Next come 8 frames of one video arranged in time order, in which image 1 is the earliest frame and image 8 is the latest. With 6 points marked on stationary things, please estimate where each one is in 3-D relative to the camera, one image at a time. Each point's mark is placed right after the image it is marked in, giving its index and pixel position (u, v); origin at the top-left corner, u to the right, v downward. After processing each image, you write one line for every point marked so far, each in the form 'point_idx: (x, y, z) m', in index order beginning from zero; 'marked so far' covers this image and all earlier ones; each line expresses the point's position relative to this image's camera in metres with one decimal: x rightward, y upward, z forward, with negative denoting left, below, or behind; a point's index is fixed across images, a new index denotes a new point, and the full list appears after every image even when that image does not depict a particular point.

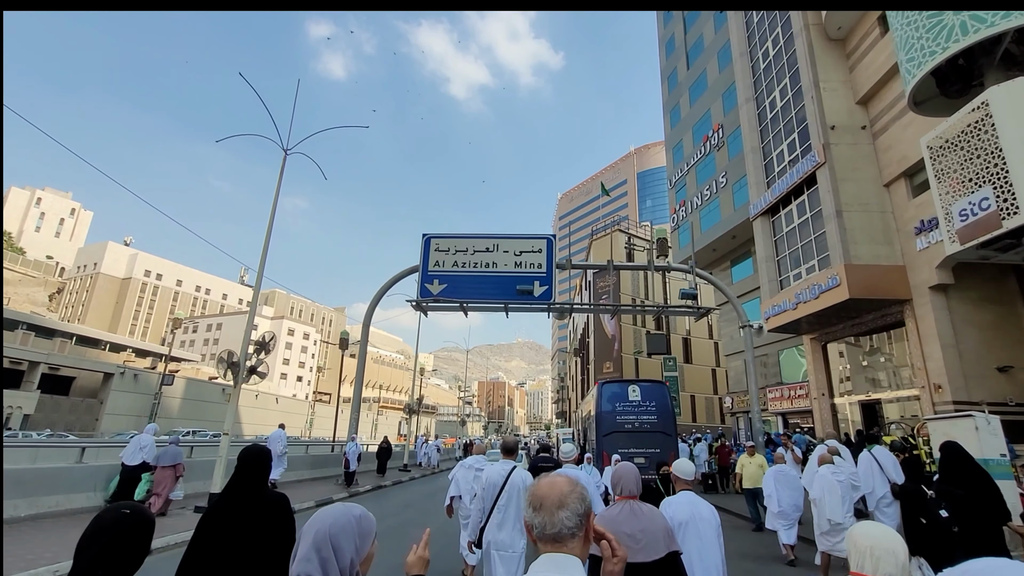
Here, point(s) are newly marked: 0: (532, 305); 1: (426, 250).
0: (+0.6, -0.5, +16.1) m
1: (-2.7, +1.2, +16.7) m
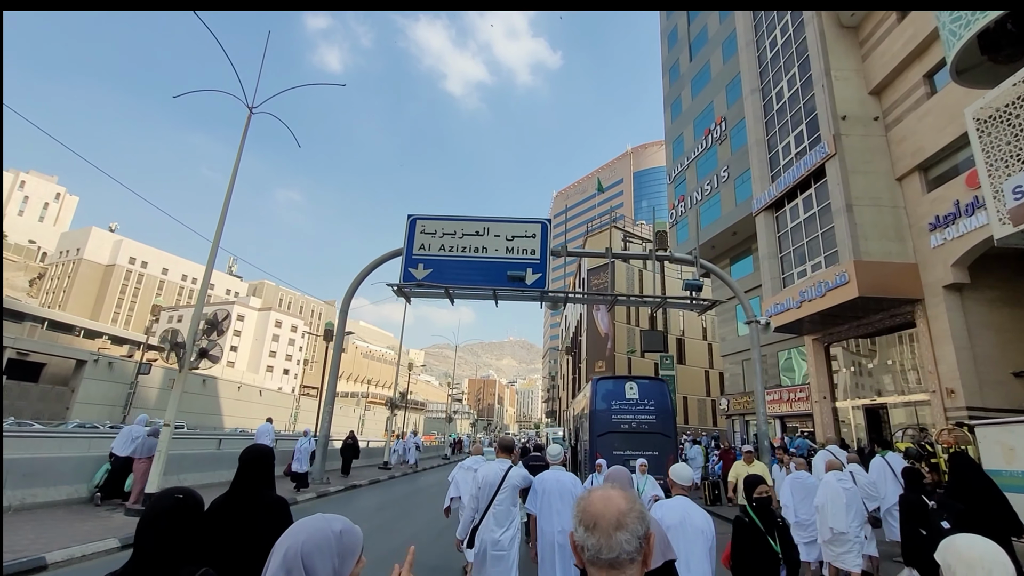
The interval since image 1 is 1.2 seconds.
0: (+0.3, -0.2, +15.0) m
1: (-3.0, +1.6, +15.4) m
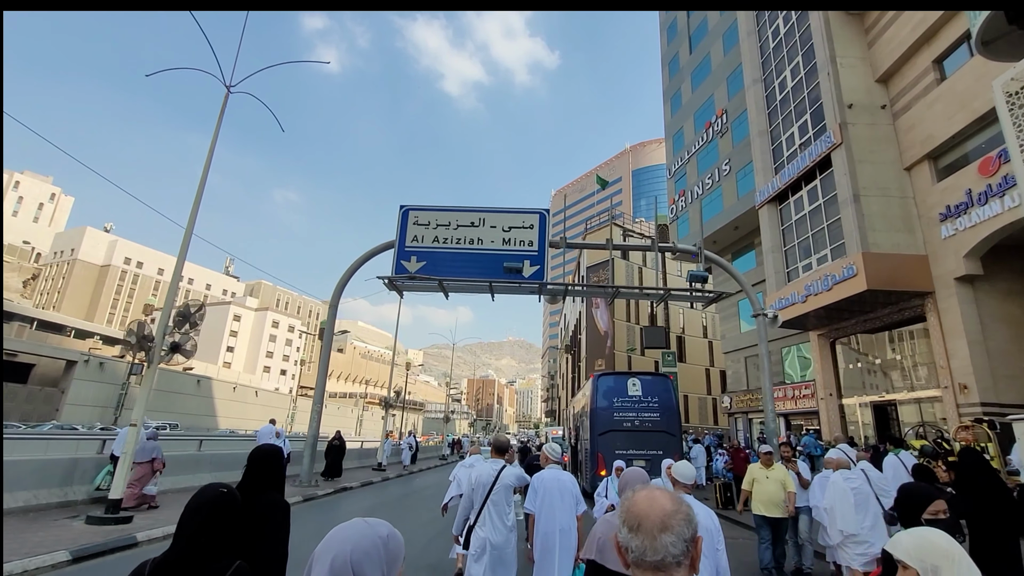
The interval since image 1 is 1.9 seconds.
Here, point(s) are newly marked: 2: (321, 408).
0: (+0.2, 0.0, +14.3) m
1: (-3.1, +1.8, +14.8) m
2: (-5.1, -3.2, +14.0) m
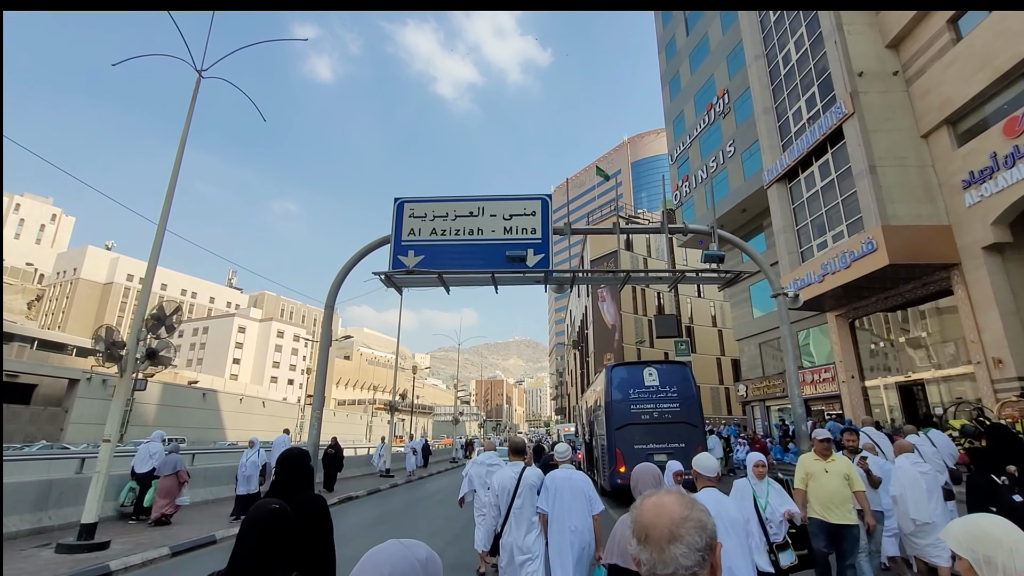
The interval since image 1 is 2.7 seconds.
0: (+0.3, +0.3, +13.6) m
1: (-3.1, +1.9, +14.1) m
2: (-4.9, -3.1, +13.2) m
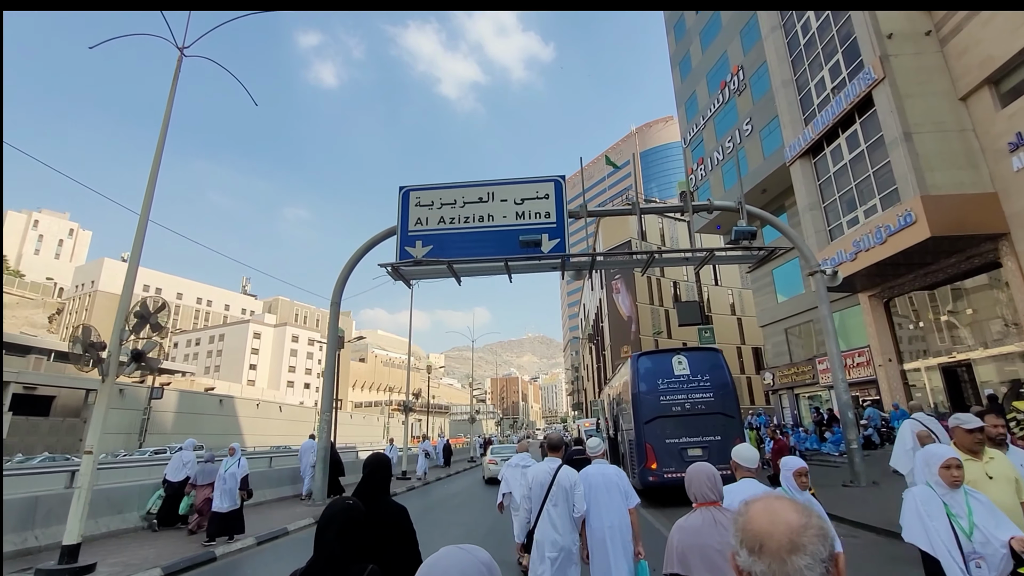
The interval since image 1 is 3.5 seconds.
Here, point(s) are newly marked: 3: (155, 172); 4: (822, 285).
0: (+0.7, +0.6, +12.7) m
1: (-2.7, +2.1, +13.3) m
2: (-4.4, -3.0, +12.6) m
3: (-5.3, +1.7, +7.8) m
4: (+7.3, +0.1, +12.3) m
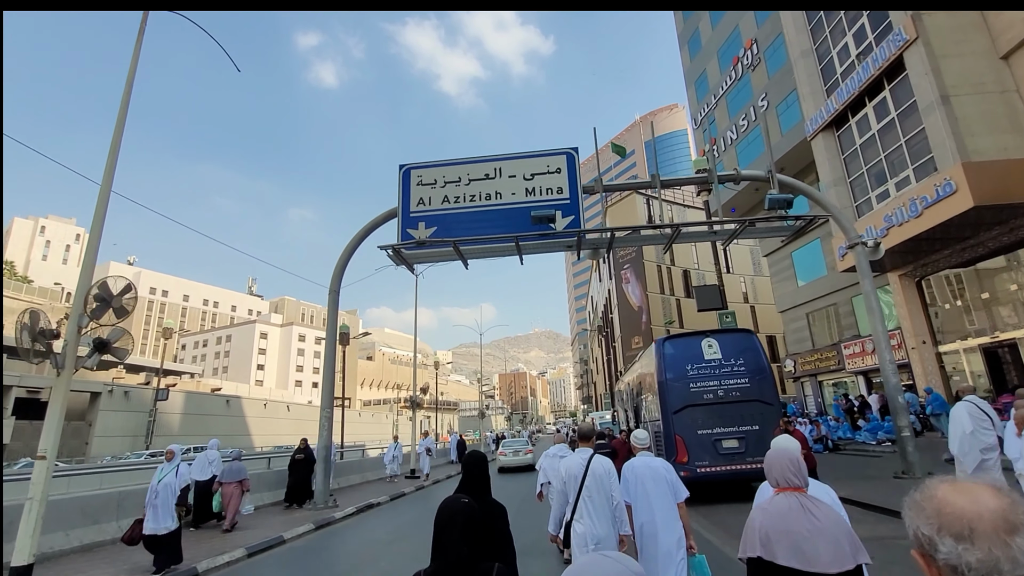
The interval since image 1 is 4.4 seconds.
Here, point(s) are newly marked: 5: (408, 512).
0: (+1.0, +1.0, +11.8) m
1: (-2.5, +2.4, +12.4) m
2: (-4.0, -2.7, +11.7) m
3: (-5.1, +2.0, +6.8) m
4: (+7.5, +0.6, +11.2) m
5: (-2.3, -4.9, +11.3) m
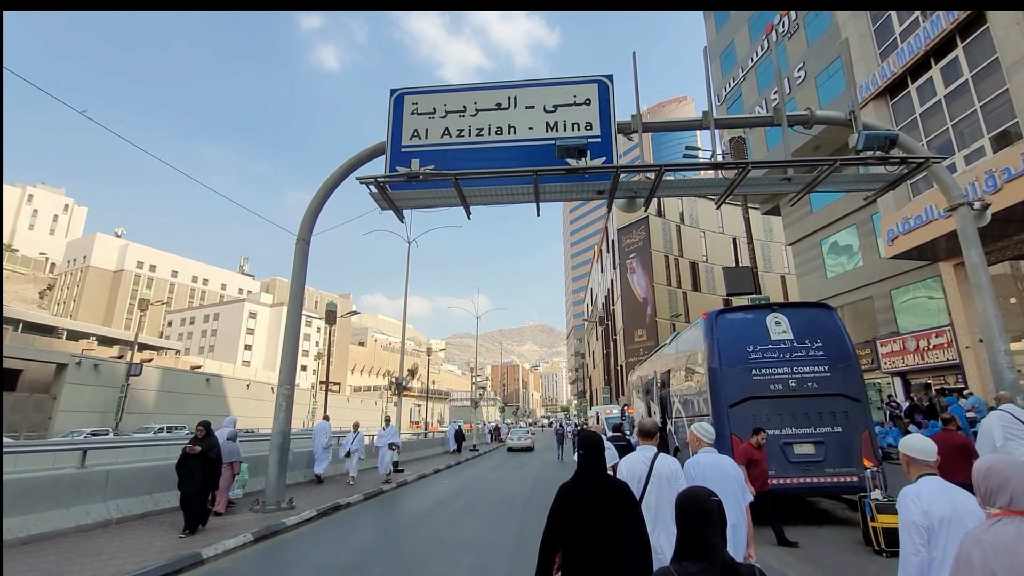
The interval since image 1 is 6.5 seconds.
0: (+1.2, +1.8, +9.4) m
1: (-2.2, +3.3, +10.0) m
2: (-3.9, -1.8, +9.3) m
3: (-4.8, +2.9, +4.4) m
4: (+7.8, +1.1, +8.9) m
5: (-2.2, -4.0, +9.0) m
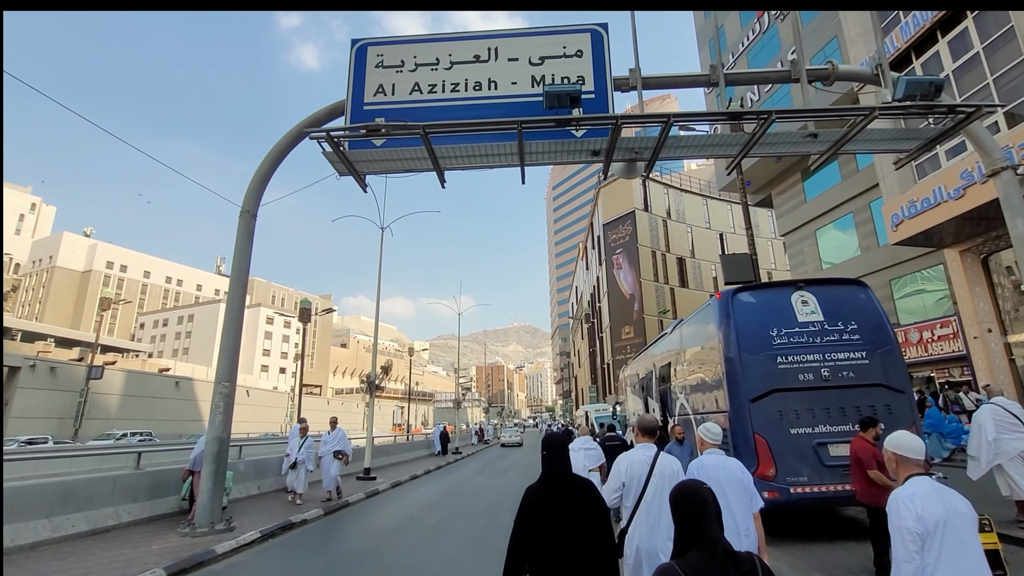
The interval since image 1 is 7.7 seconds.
0: (+0.9, +2.1, +8.1) m
1: (-2.5, +3.7, +8.6) m
2: (-4.2, -1.5, +7.9) m
3: (-4.9, +3.2, +2.9) m
4: (+7.5, +1.5, +7.9) m
5: (-2.5, -3.6, +7.6) m
